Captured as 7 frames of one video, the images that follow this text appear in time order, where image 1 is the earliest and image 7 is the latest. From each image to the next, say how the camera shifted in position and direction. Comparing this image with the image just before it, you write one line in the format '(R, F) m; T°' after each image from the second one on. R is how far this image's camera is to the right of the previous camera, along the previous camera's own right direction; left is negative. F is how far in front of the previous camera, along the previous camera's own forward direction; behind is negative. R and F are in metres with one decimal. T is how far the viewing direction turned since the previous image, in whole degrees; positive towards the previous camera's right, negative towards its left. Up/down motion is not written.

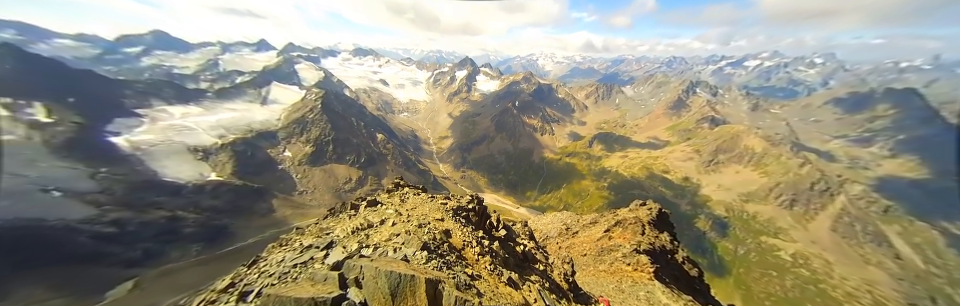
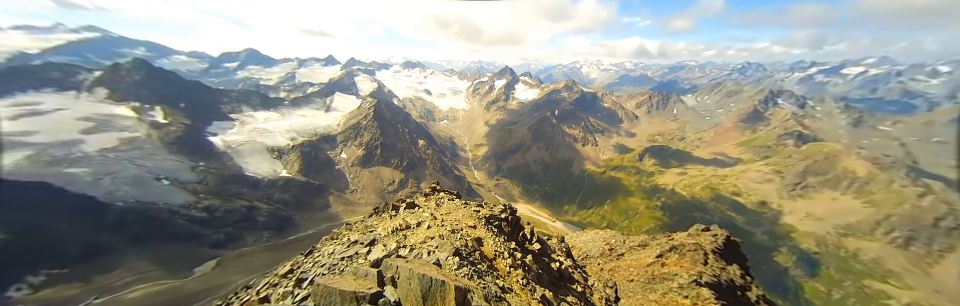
(-0.3, +0.3) m; -9°
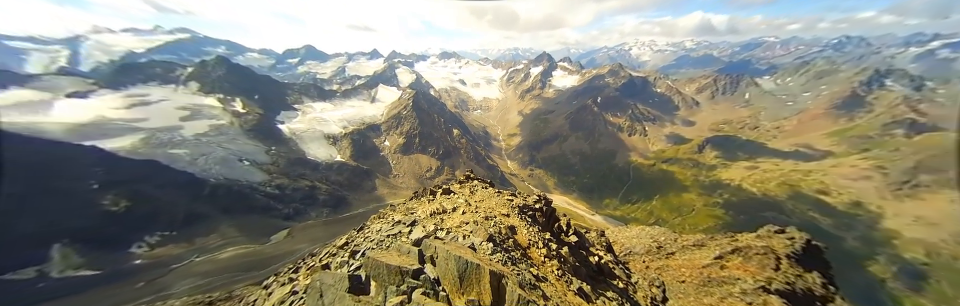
(-0.5, +0.1) m; -8°
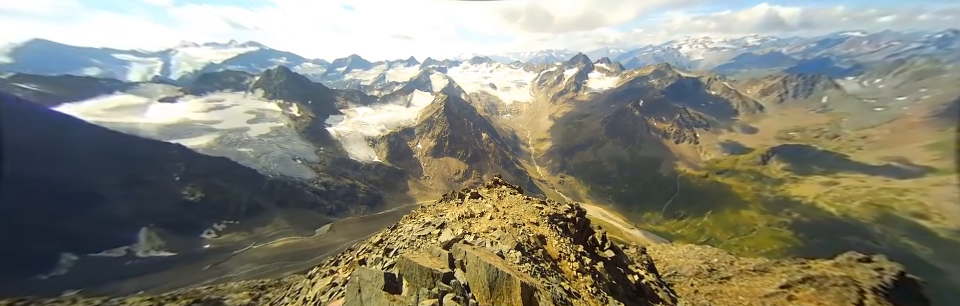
(-0.4, +0.1) m; -7°
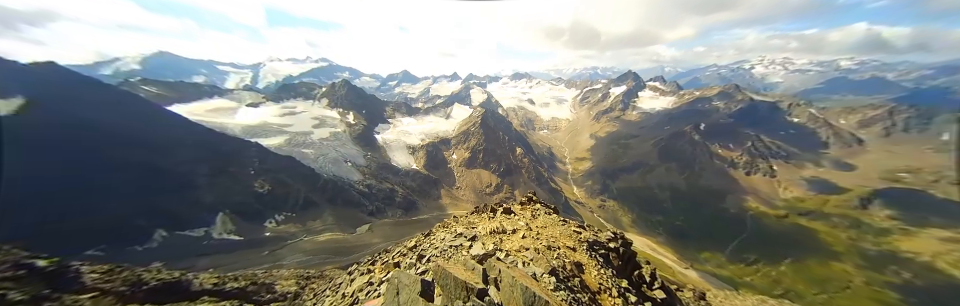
(-0.7, -0.2) m; -8°
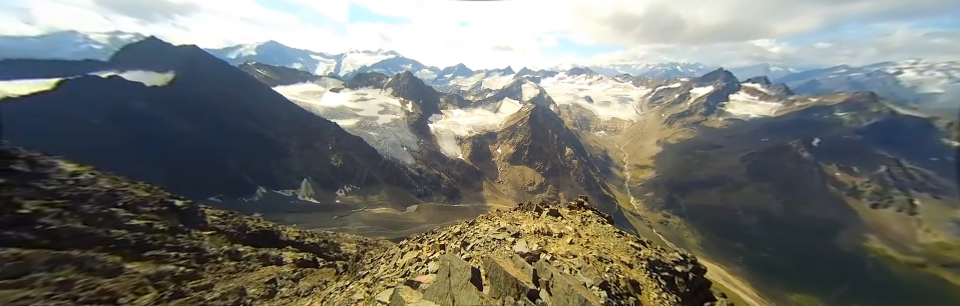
(-1.3, +0.5) m; -11°
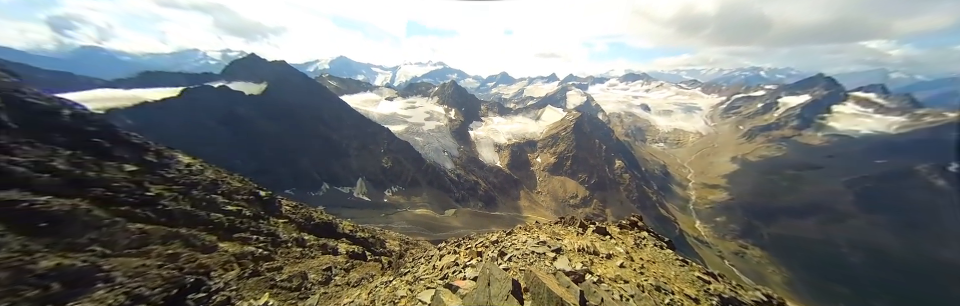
(-0.5, +0.4) m; -10°
